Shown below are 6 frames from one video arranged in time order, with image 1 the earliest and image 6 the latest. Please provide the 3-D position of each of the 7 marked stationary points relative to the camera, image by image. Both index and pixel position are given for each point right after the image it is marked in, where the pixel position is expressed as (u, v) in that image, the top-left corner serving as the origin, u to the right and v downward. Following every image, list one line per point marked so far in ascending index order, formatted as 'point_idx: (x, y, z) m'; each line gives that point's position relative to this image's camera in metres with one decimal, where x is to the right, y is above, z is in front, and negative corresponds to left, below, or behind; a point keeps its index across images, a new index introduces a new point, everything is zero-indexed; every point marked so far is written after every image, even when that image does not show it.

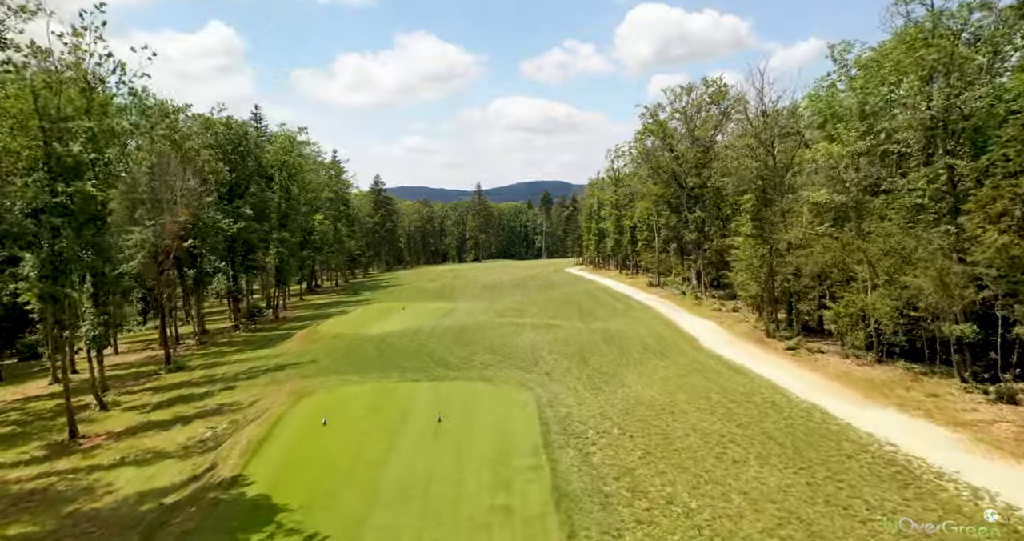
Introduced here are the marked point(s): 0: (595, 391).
0: (+2.2, -3.2, +19.5) m
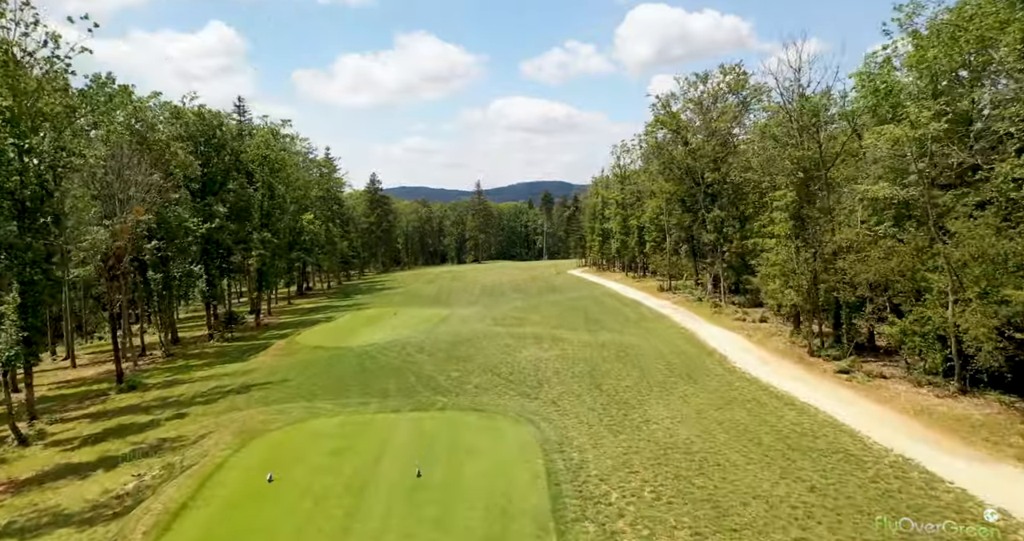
0: (+2.2, -3.4, +15.9) m
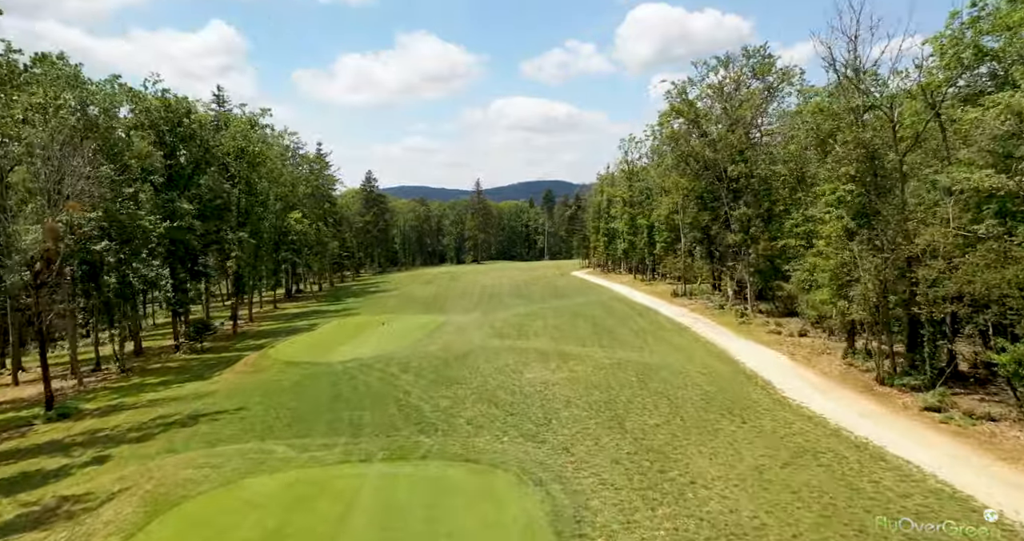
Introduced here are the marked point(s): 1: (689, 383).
0: (+2.2, -3.6, +11.9) m
1: (+4.7, -3.0, +19.7) m
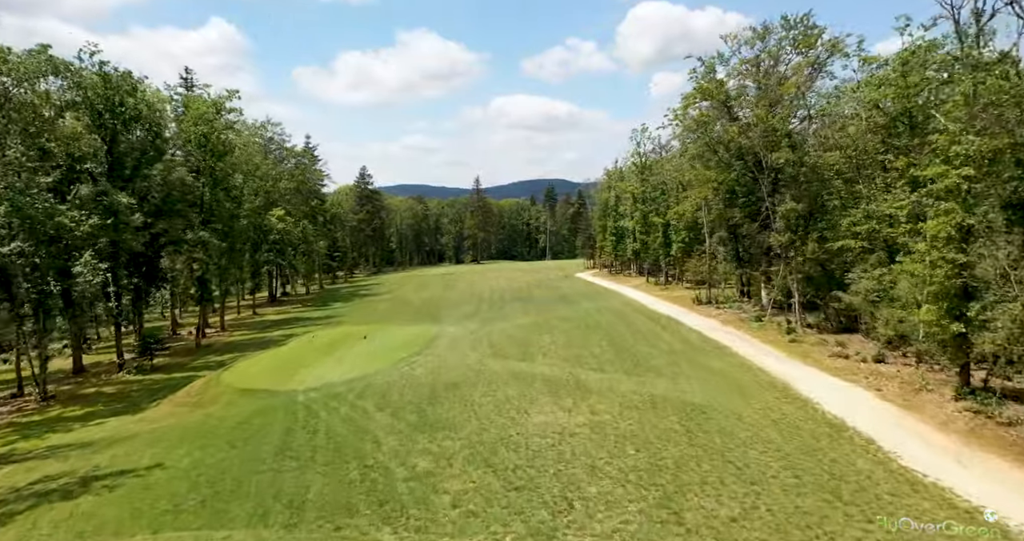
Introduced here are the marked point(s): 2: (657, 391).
0: (+2.3, -3.9, +6.7) m
1: (+4.7, -3.2, +14.5) m
2: (+3.7, -3.1, +19.0) m
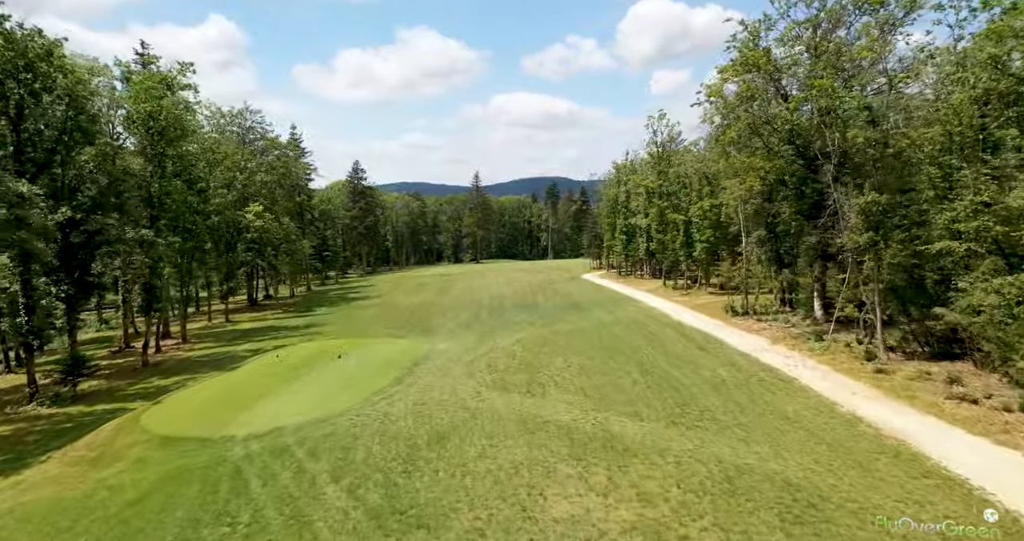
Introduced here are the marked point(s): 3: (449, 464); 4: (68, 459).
0: (+2.4, -4.2, +0.9) m
1: (+4.9, -3.5, +8.7) m
2: (+3.9, -3.3, +13.2) m
3: (-1.3, -3.7, +14.3) m
4: (-10.2, -4.3, +17.1) m
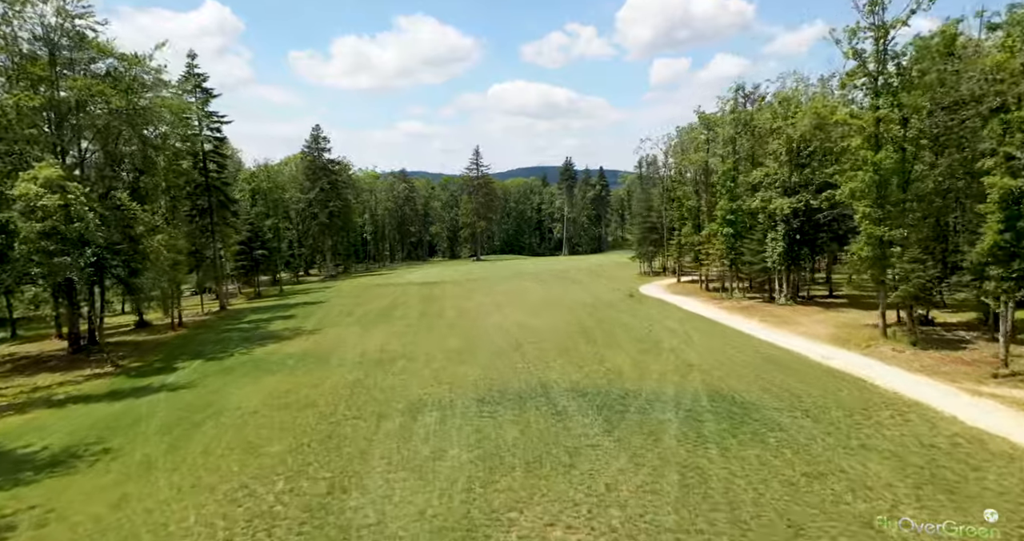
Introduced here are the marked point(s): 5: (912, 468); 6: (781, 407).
0: (+4.2, -5.9, -27.6) m
1: (+6.7, -5.2, -19.9) m
2: (+5.6, -4.9, -15.3) m
3: (+0.5, -5.3, -14.2) m
4: (-8.5, -5.9, -11.5) m
5: (+7.4, -5.4, -24.0) m
6: (+6.9, -3.0, +18.3) m
